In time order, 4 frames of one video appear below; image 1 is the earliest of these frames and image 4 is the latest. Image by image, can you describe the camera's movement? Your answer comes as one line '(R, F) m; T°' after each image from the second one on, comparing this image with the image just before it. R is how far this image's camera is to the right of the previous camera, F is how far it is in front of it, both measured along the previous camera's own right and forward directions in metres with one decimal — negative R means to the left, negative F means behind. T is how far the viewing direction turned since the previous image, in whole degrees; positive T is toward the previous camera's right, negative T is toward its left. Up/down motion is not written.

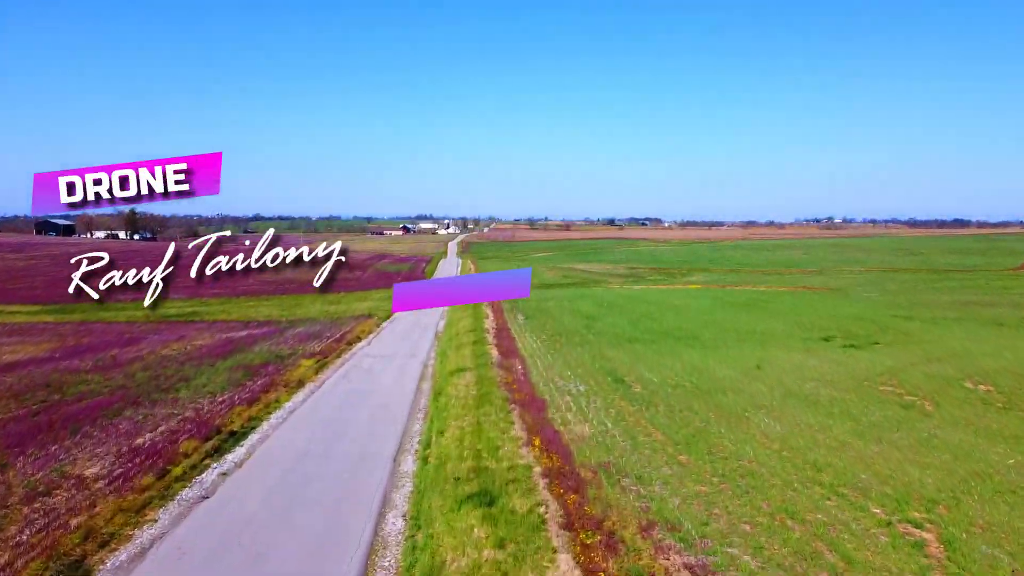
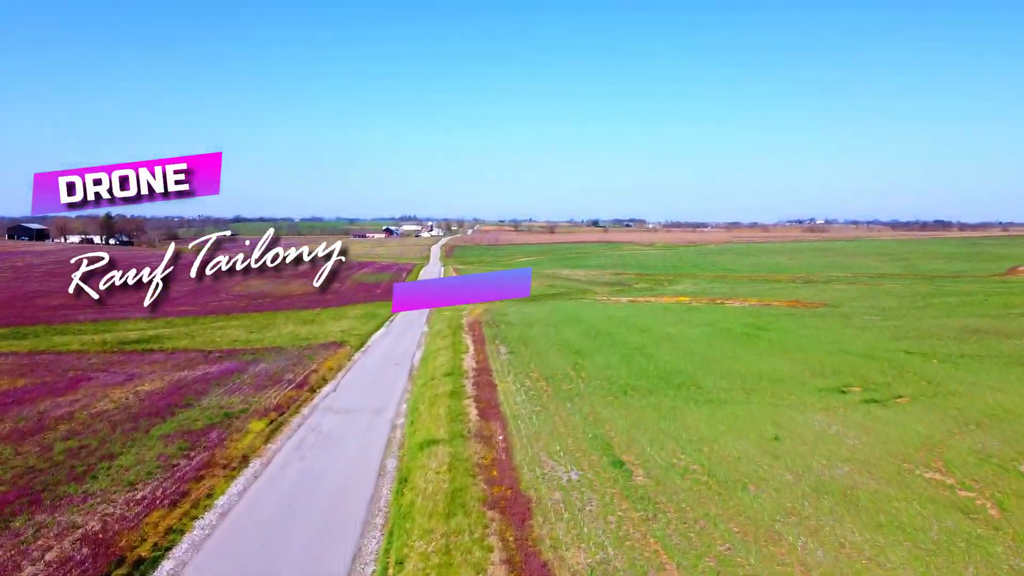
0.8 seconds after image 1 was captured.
(+0.1, +1.5) m; +1°
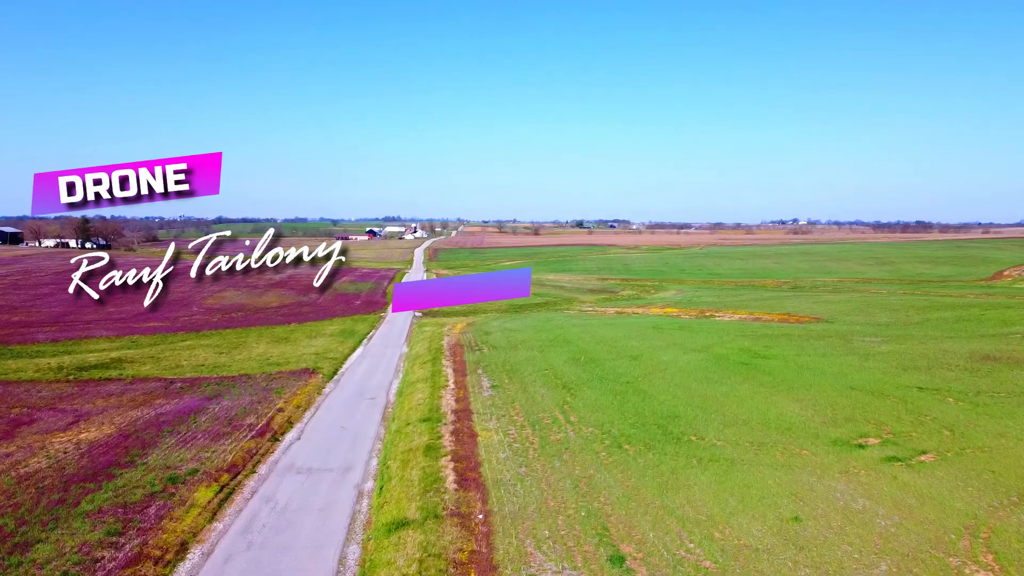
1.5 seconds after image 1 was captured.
(0.0, +1.3) m; +1°
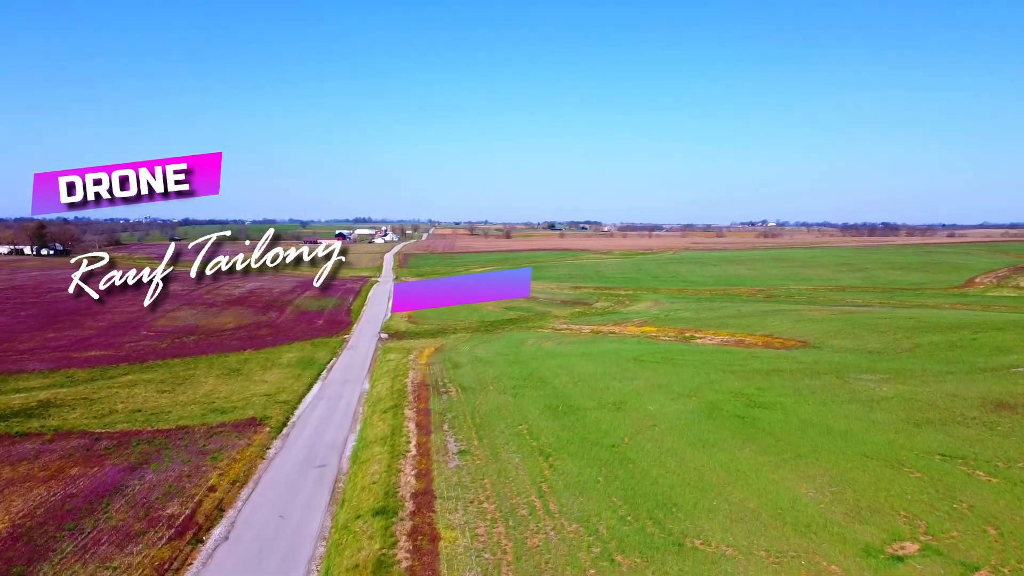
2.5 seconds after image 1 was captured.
(0.0, +2.0) m; +2°
